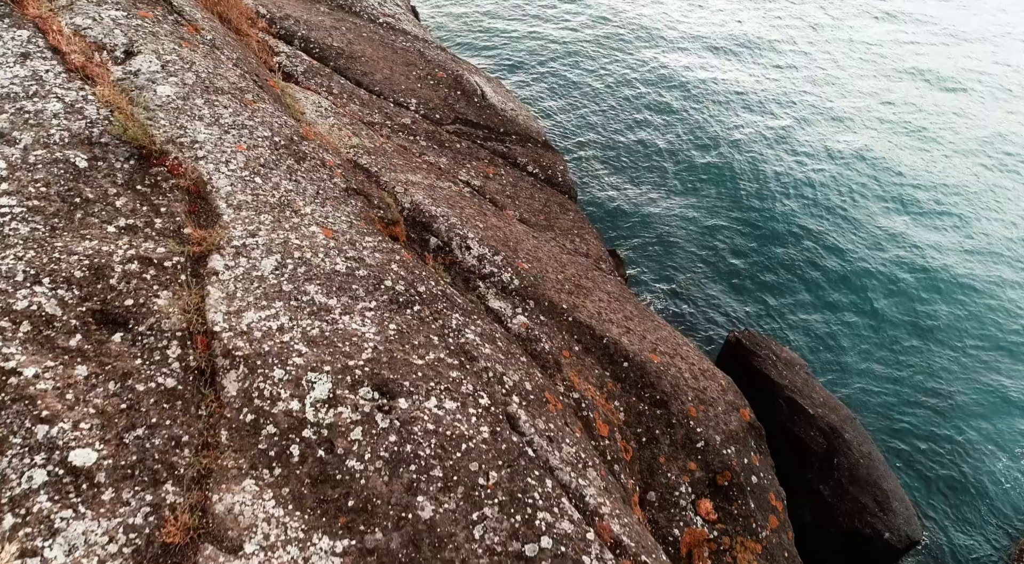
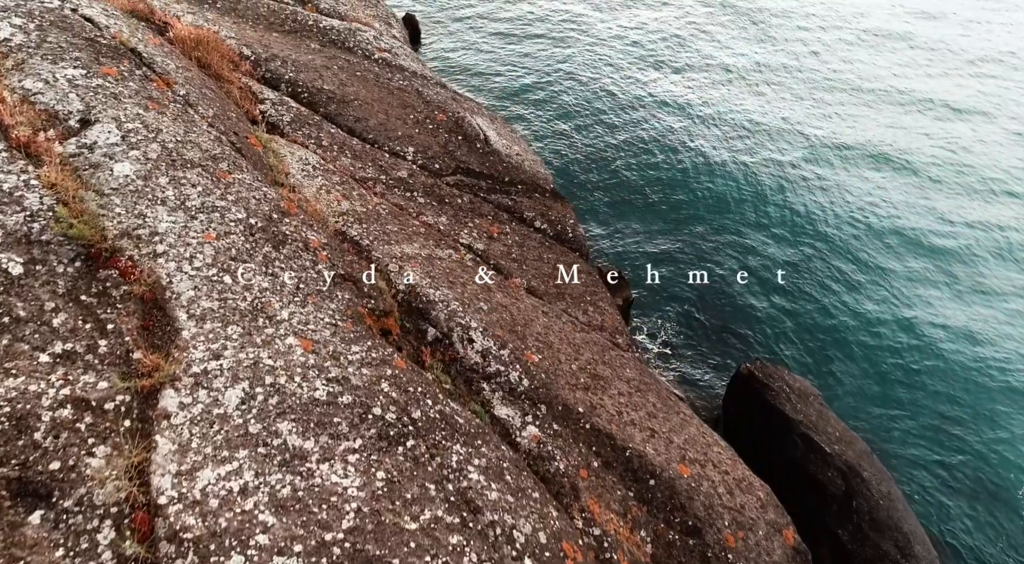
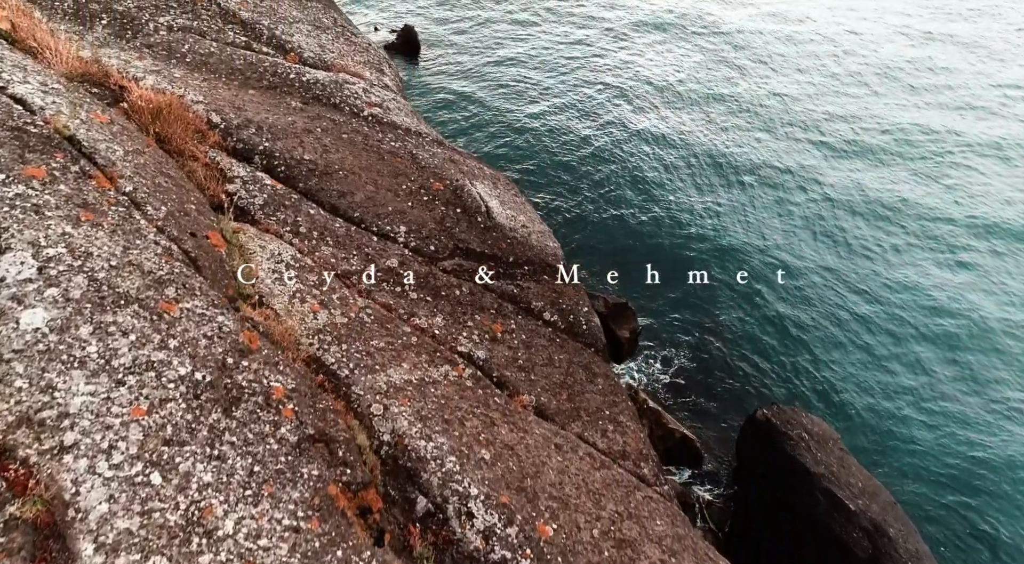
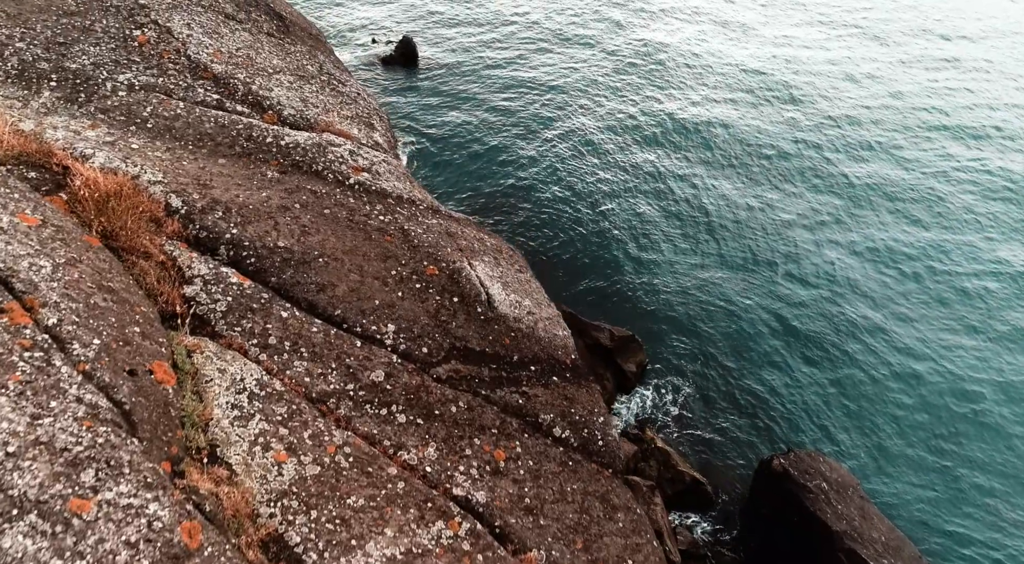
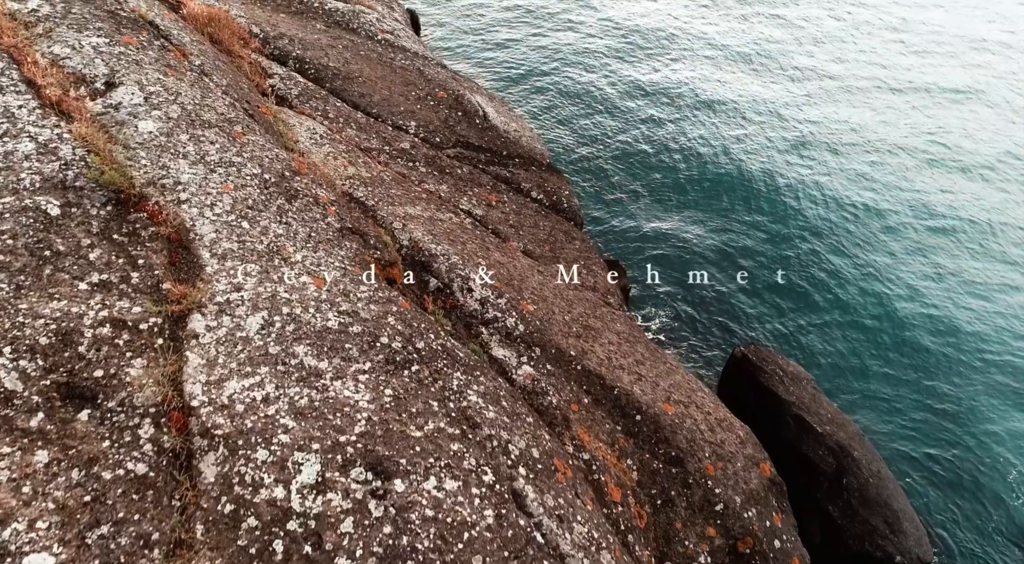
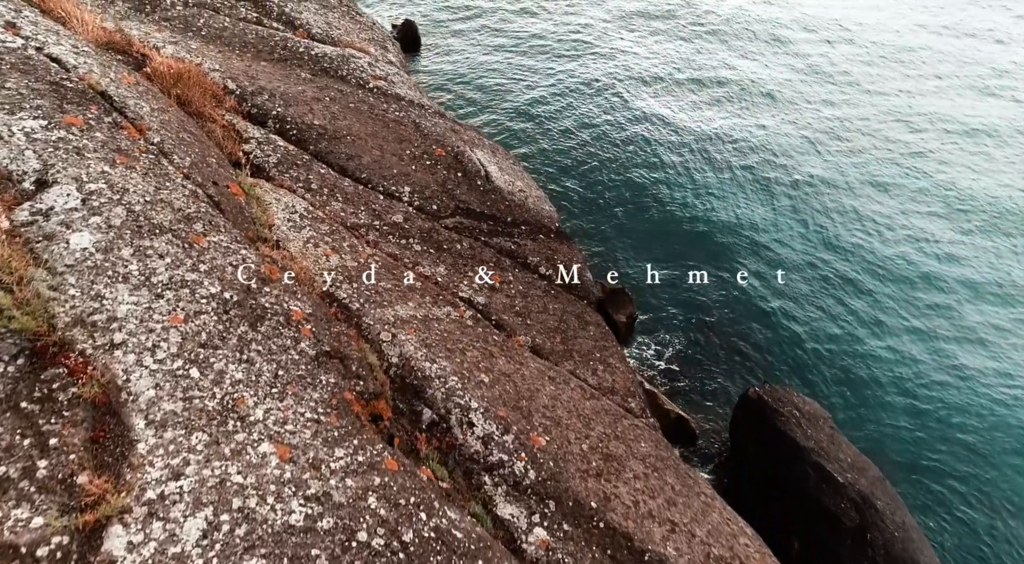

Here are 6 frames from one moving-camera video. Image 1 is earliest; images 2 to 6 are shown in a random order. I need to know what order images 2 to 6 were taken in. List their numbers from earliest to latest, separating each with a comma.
5, 2, 6, 3, 4
